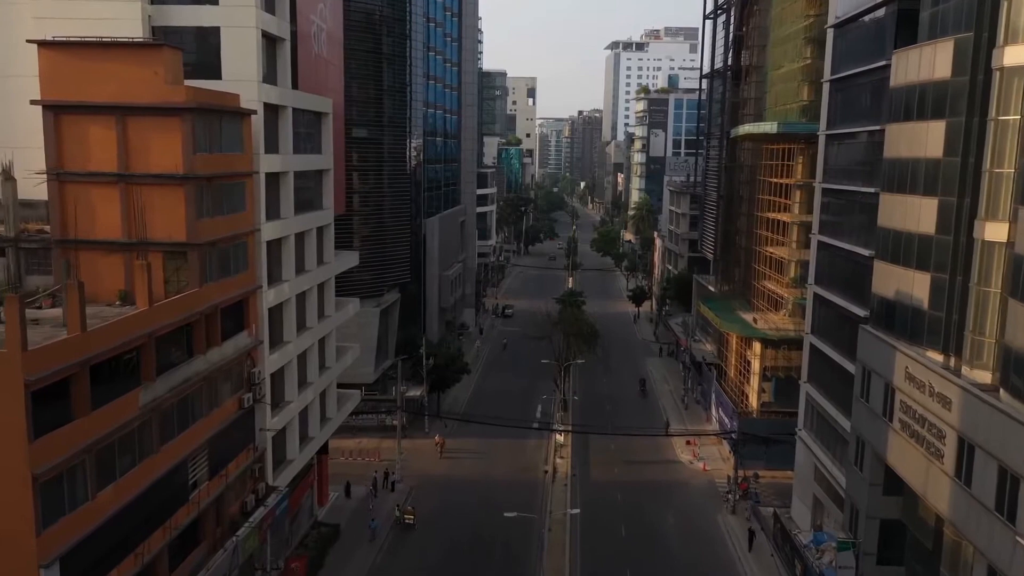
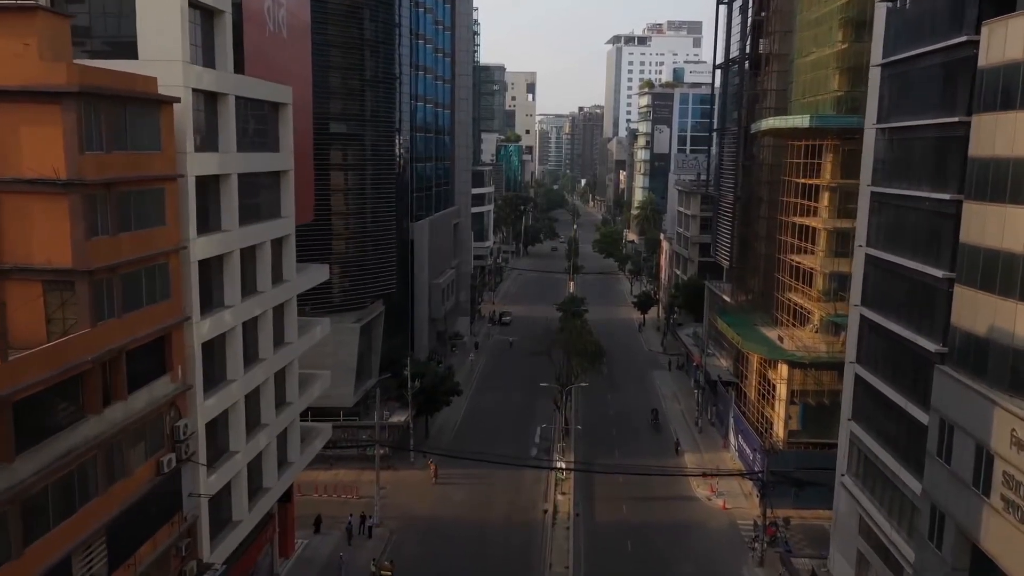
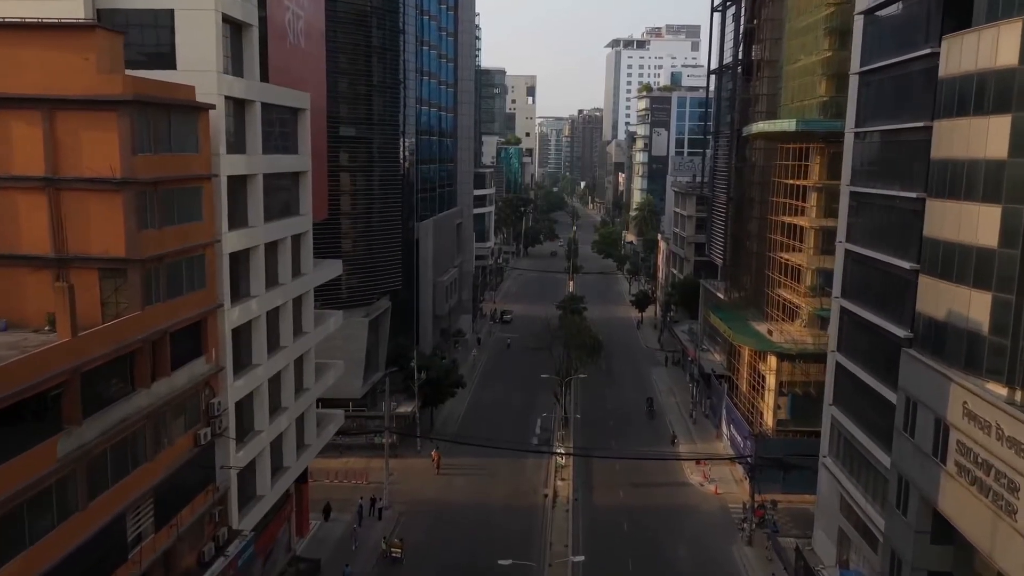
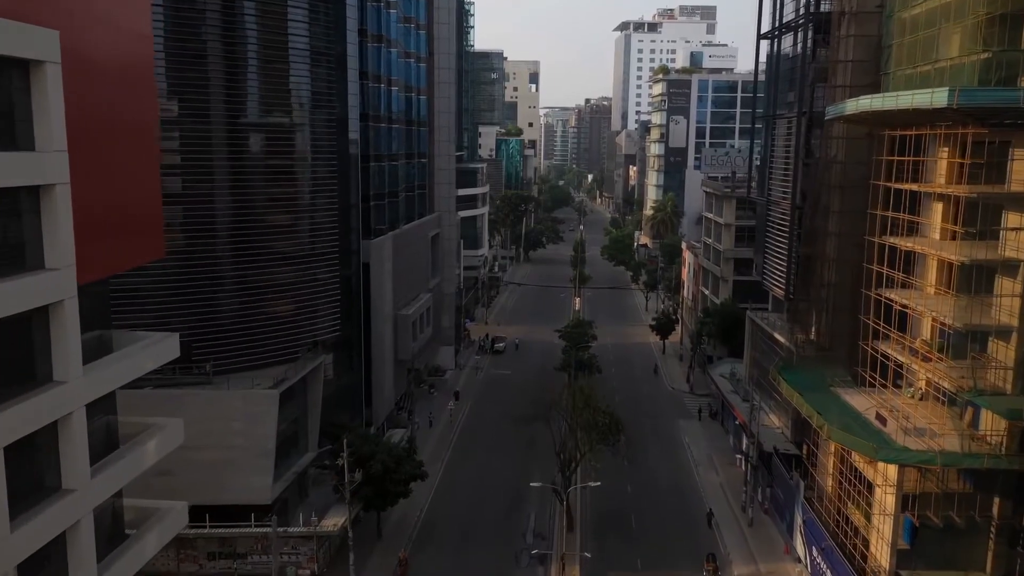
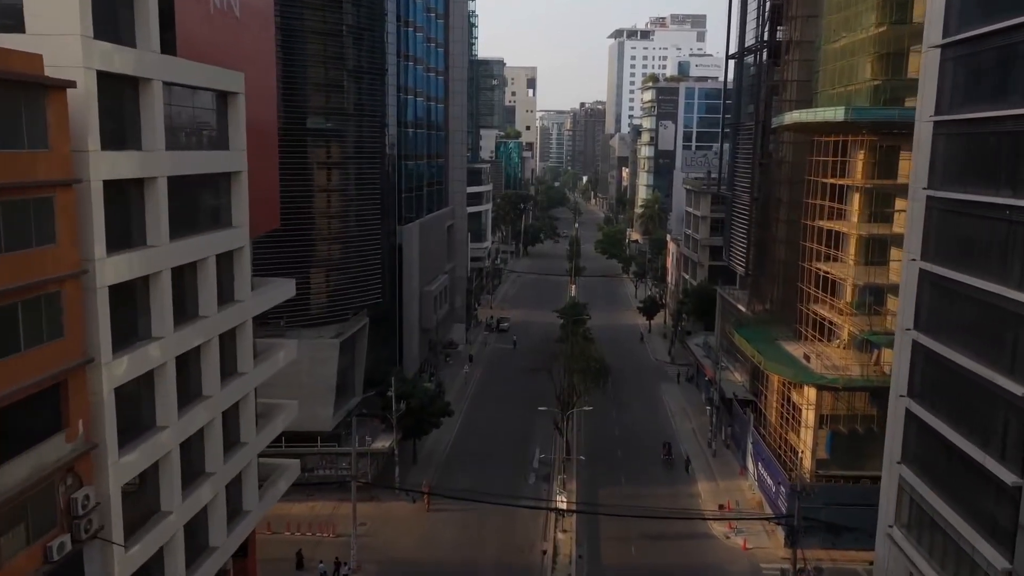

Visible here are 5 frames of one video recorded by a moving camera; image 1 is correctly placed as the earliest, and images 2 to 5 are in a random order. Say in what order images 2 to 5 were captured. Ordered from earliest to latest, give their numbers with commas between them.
3, 2, 5, 4
